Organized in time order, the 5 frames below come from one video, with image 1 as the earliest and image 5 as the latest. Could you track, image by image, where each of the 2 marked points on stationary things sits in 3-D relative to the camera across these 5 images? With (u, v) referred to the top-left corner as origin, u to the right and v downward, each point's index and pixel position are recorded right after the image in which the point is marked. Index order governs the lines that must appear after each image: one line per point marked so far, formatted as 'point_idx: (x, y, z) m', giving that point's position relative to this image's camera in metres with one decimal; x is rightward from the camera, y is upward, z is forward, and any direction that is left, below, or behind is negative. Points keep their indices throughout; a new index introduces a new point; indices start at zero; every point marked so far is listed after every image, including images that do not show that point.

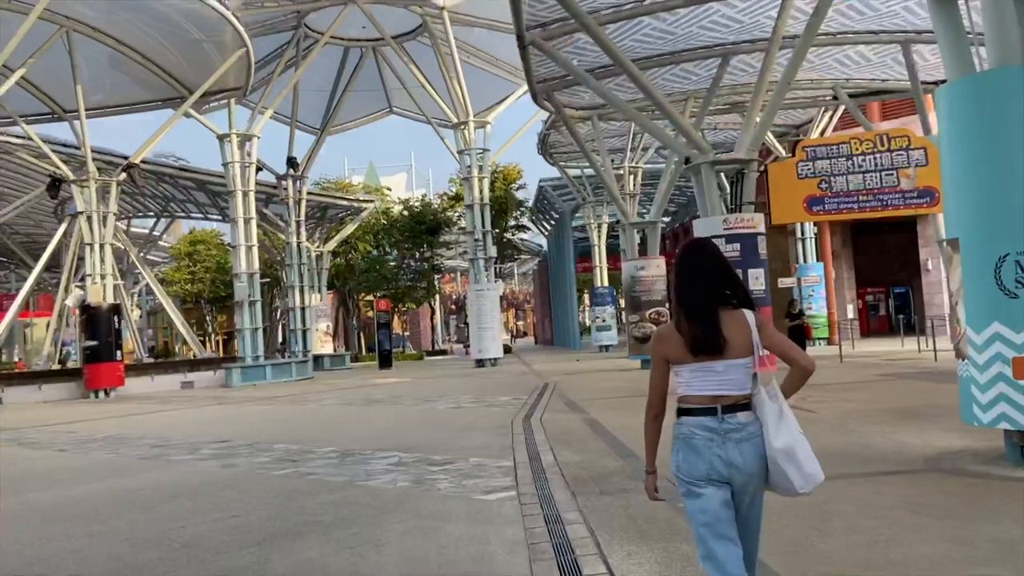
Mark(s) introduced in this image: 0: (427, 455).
0: (-1.0, -1.9, +8.5) m
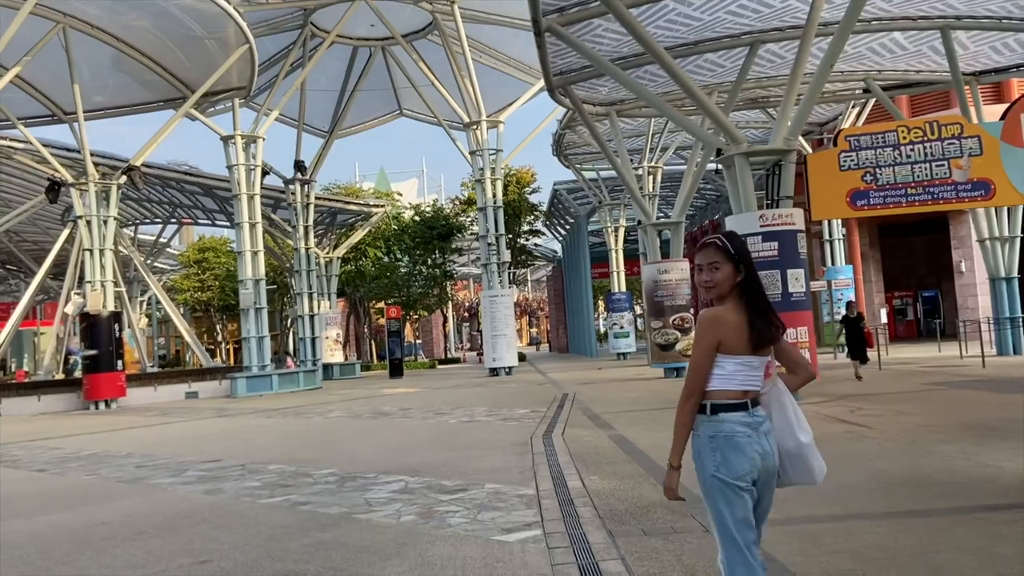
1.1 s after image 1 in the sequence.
0: (-0.7, -1.9, +7.4) m
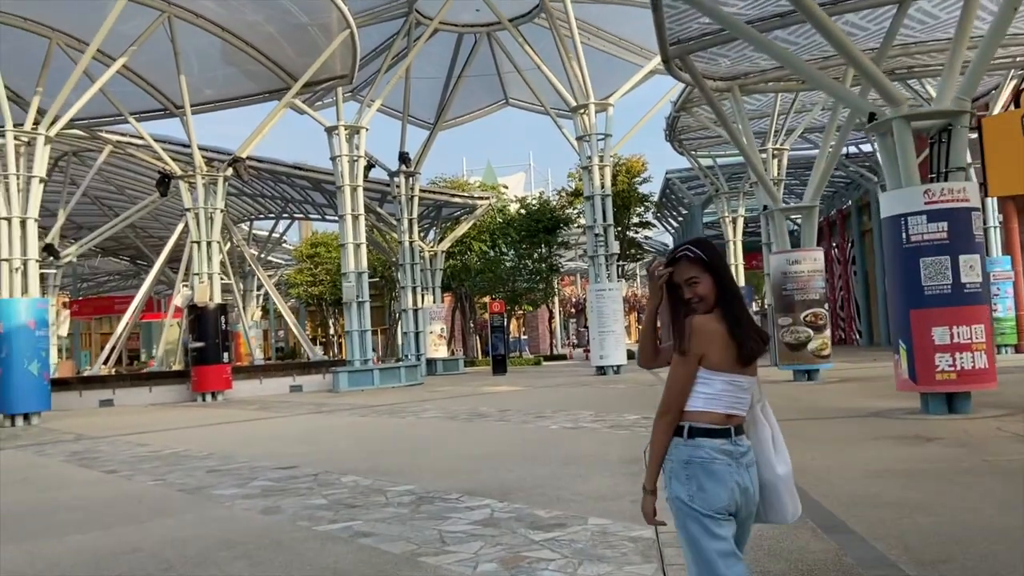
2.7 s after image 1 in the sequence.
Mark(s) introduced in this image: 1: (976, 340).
0: (+0.1, -1.8, +6.0) m
1: (+6.6, -0.7, +10.7) m
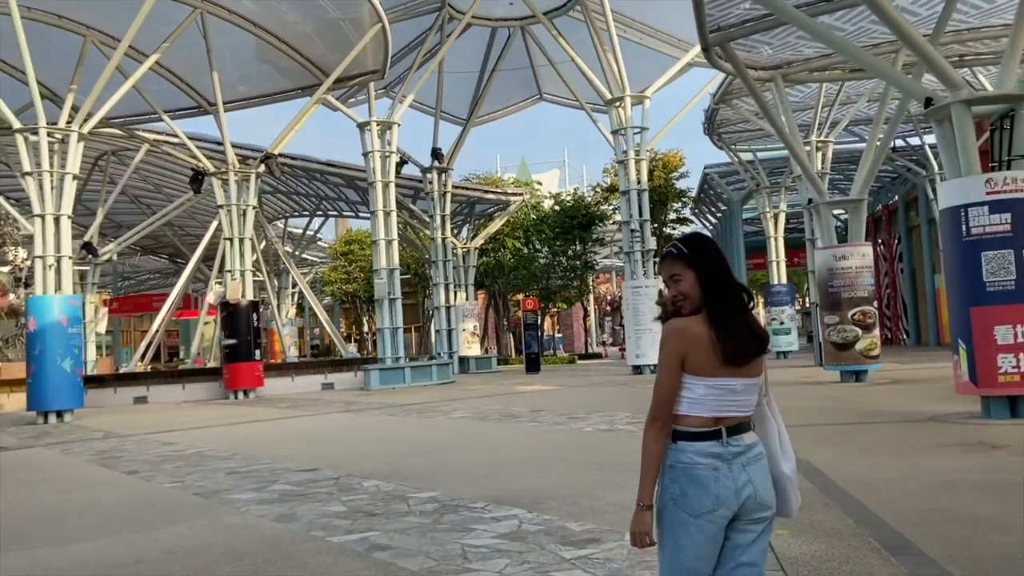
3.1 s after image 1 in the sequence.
0: (+0.4, -1.7, +5.6) m
1: (+7.1, -0.7, +9.9) m
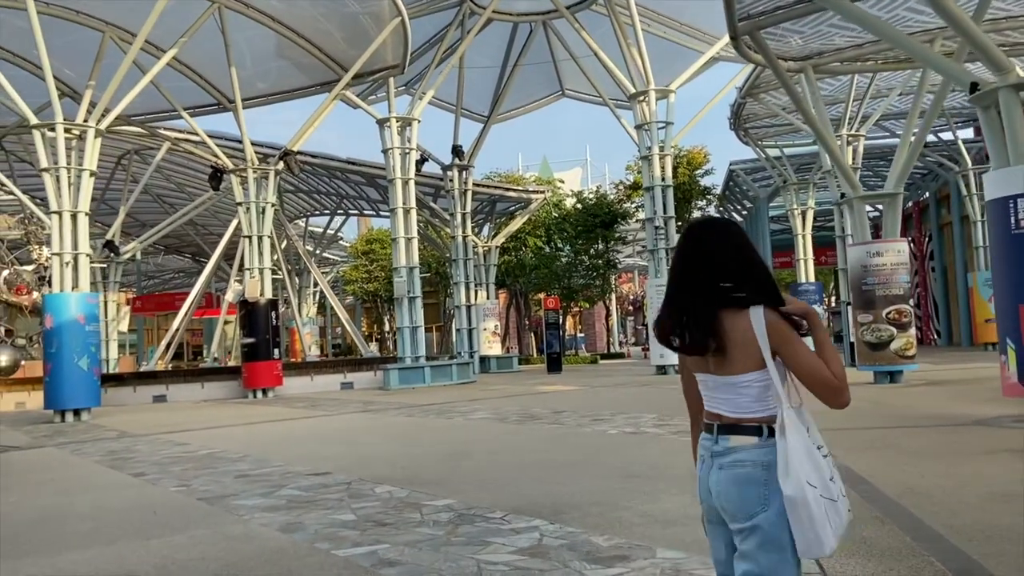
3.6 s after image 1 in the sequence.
0: (+0.5, -1.7, +5.1) m
1: (+7.3, -0.6, +9.3) m
